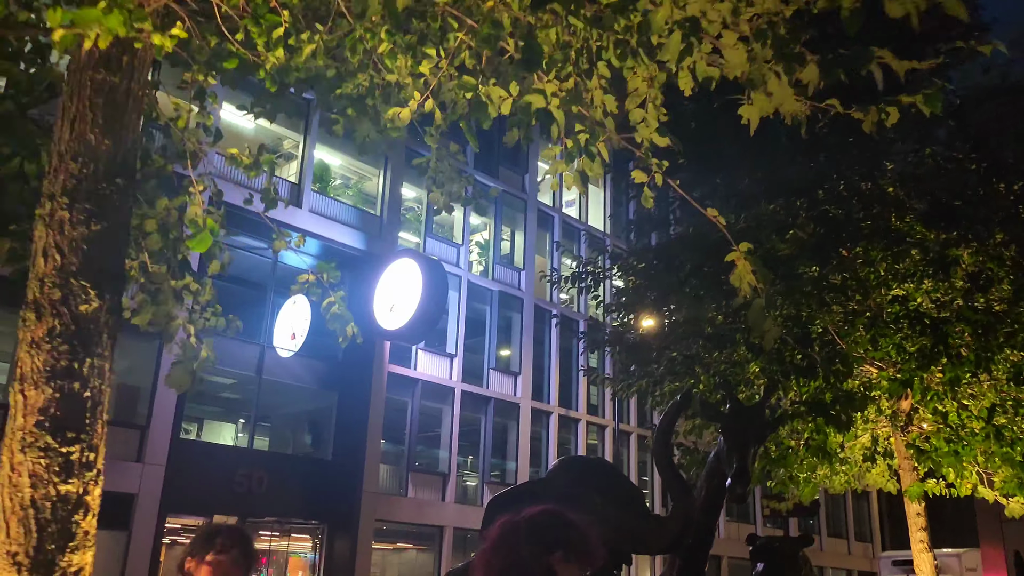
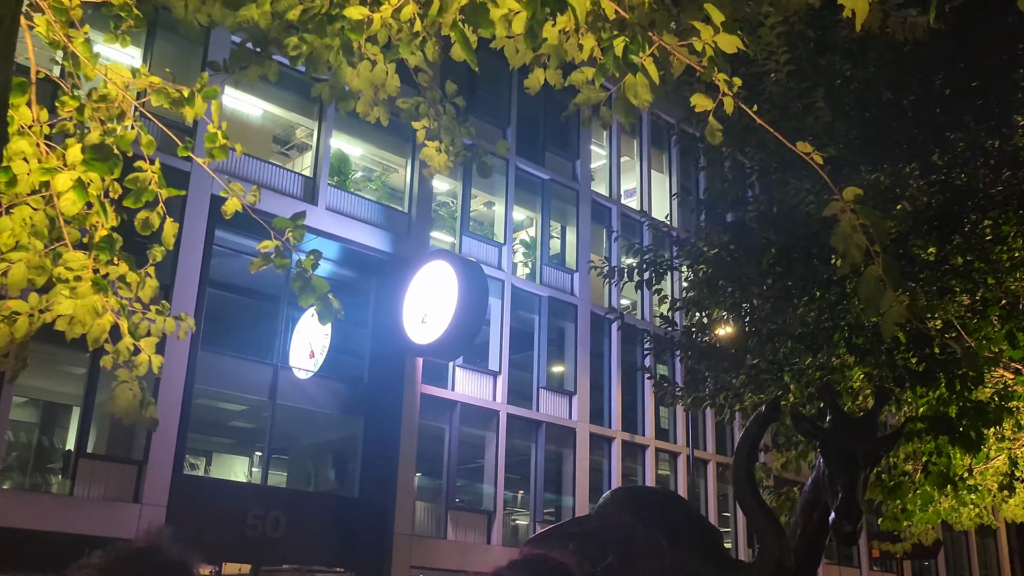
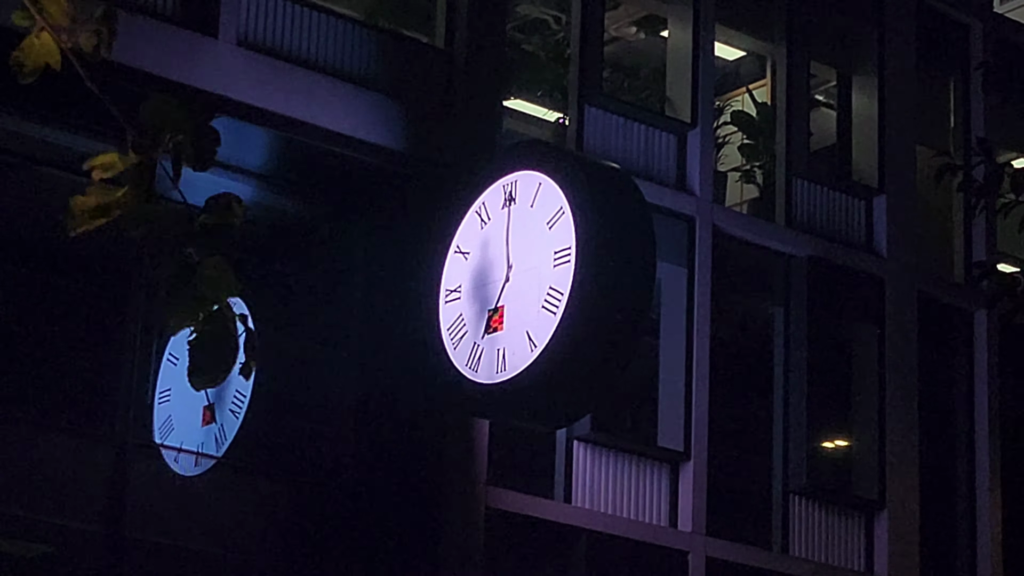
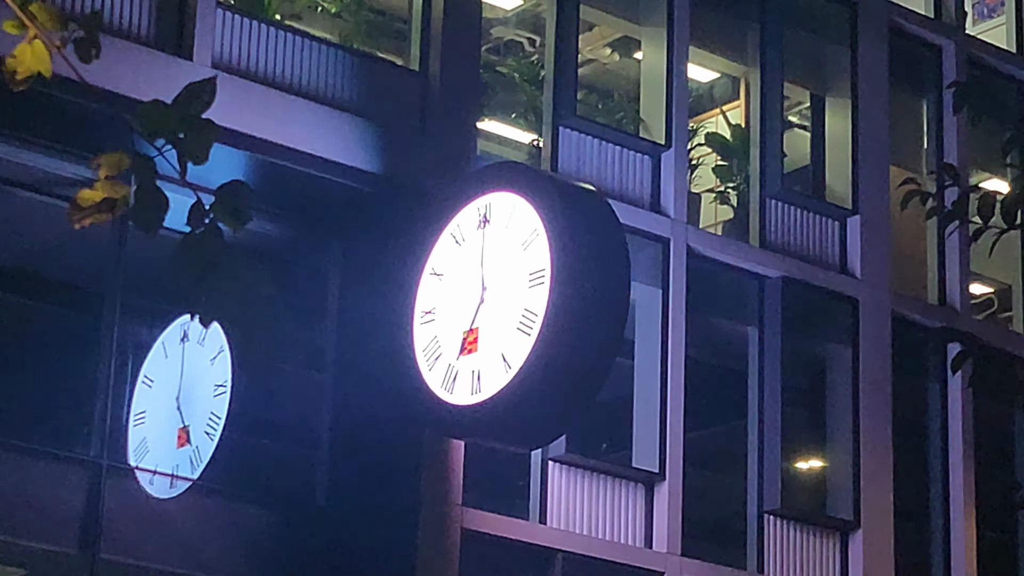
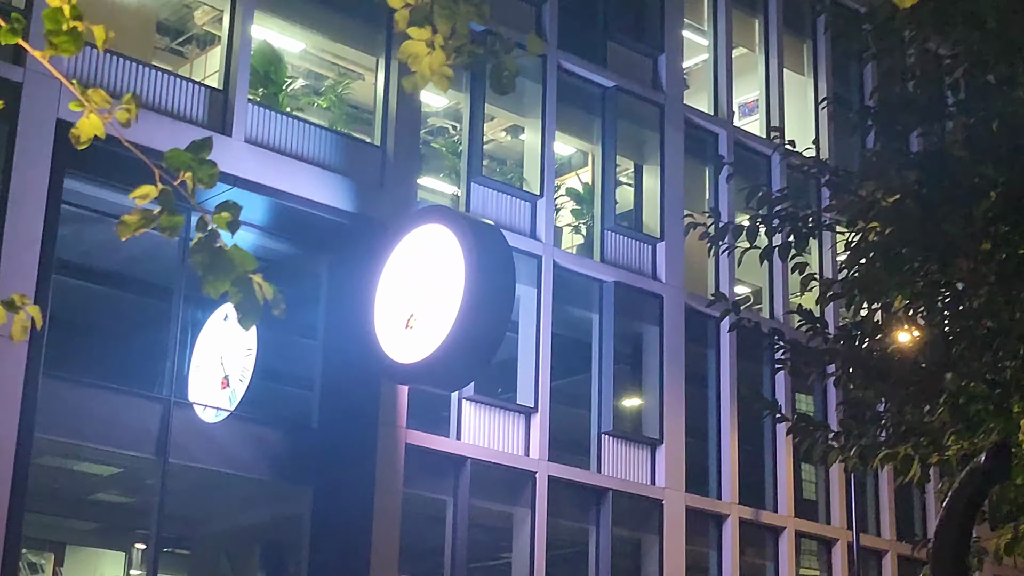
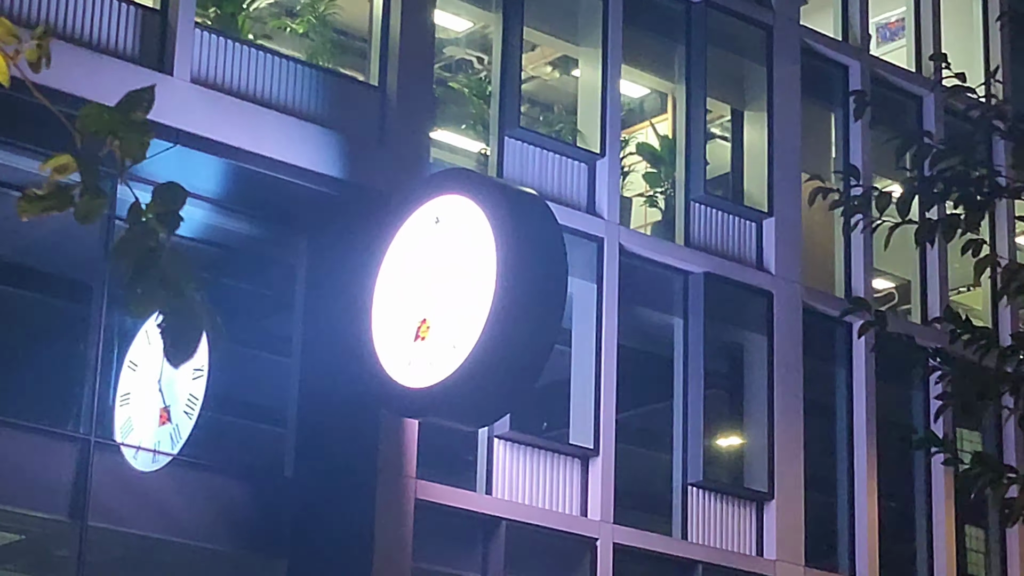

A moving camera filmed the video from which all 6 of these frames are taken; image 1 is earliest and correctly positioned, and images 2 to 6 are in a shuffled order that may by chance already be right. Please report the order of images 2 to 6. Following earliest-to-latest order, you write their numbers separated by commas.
2, 5, 6, 4, 3
